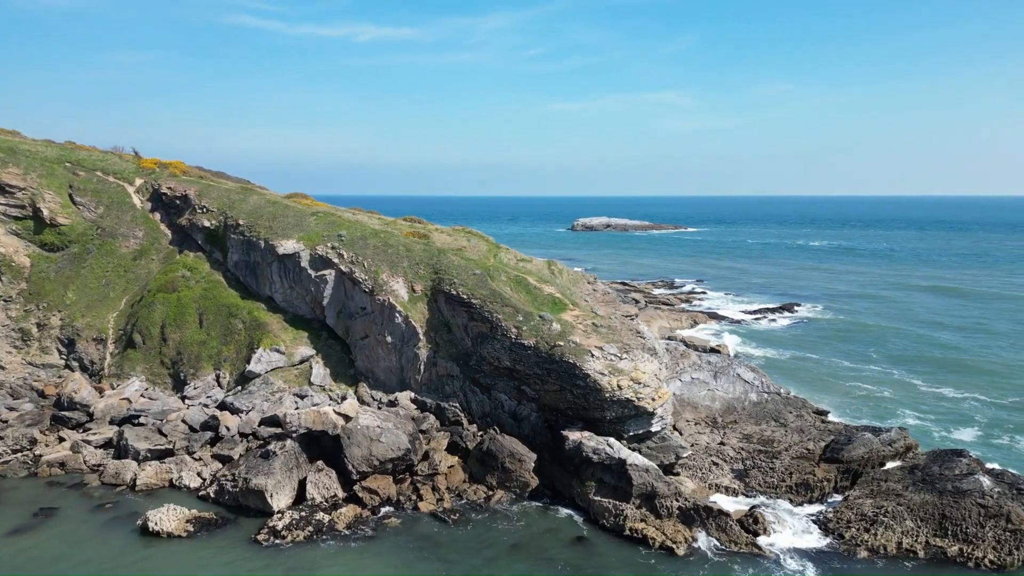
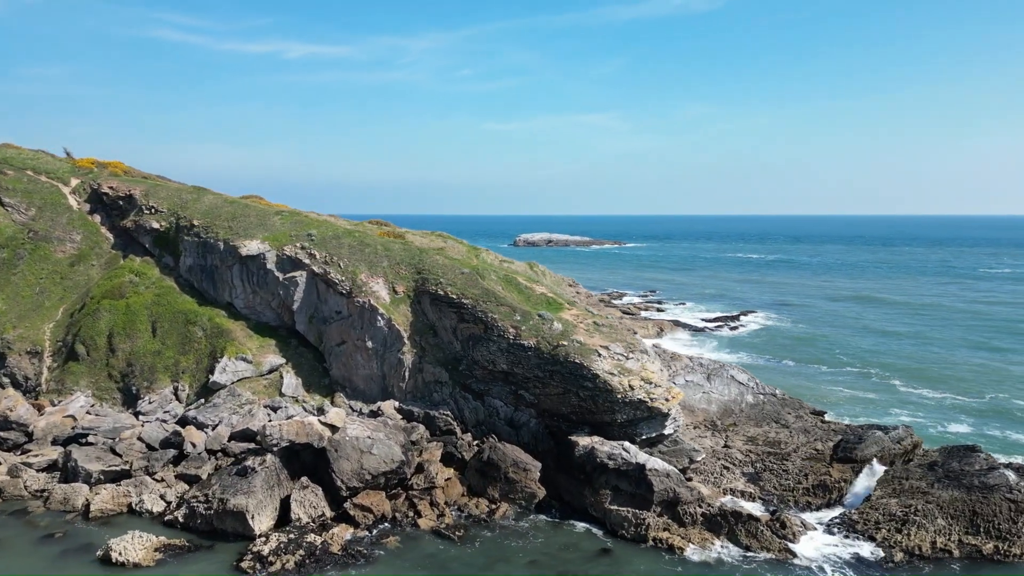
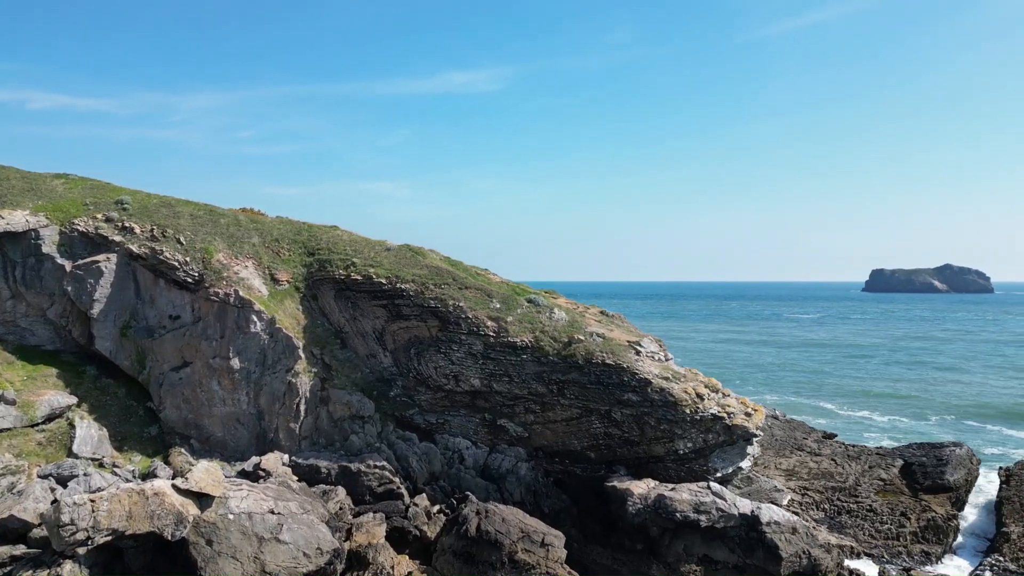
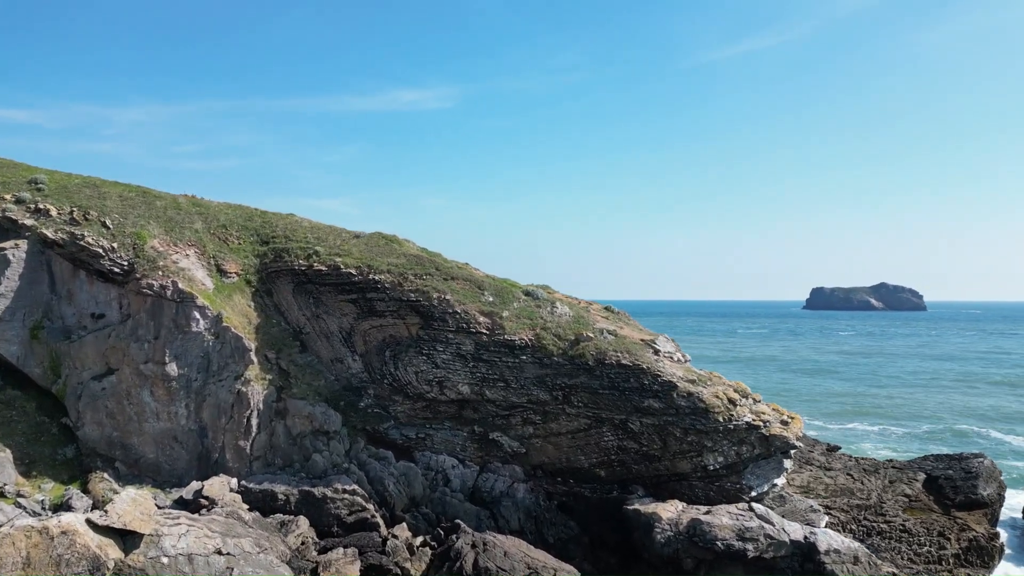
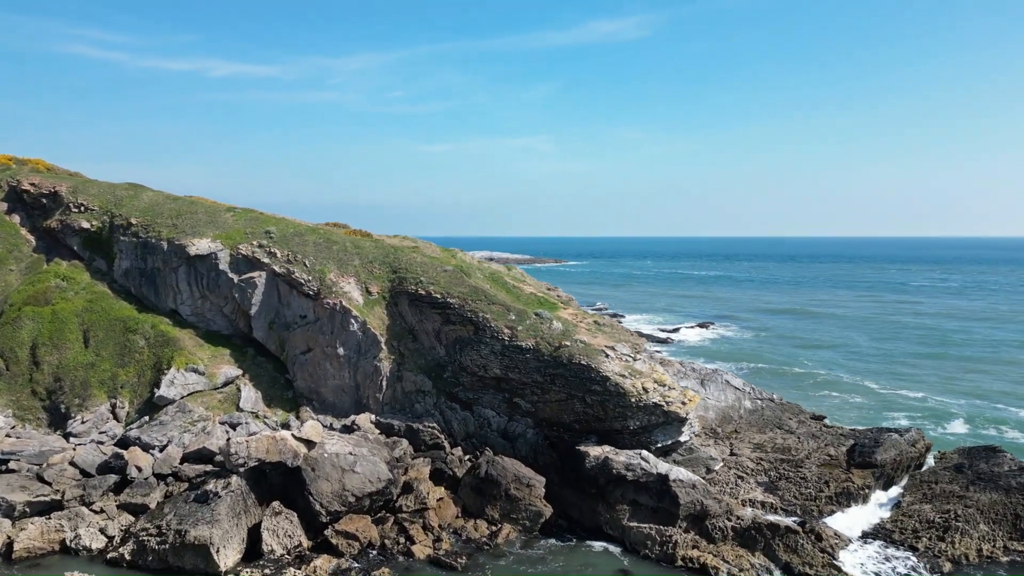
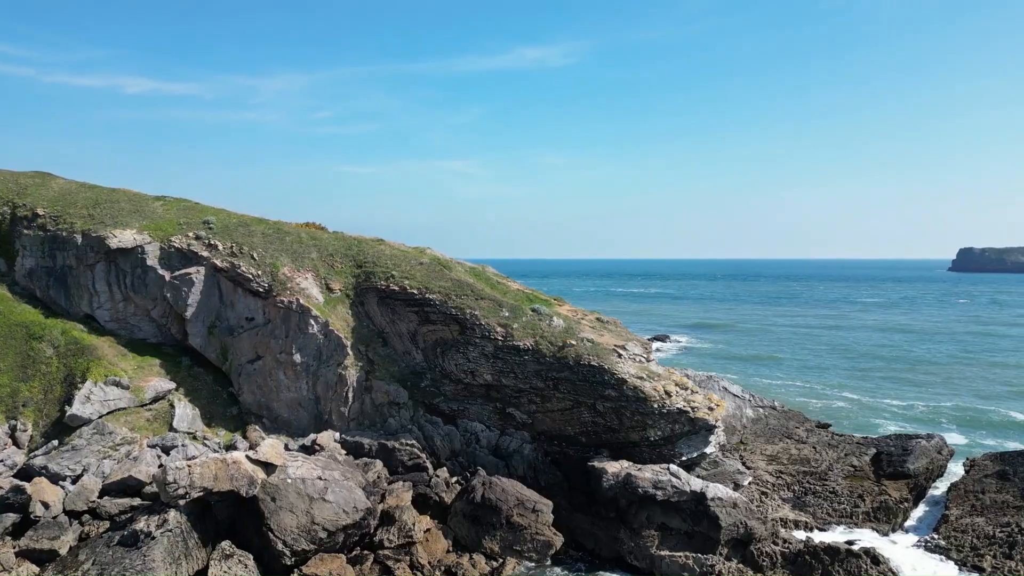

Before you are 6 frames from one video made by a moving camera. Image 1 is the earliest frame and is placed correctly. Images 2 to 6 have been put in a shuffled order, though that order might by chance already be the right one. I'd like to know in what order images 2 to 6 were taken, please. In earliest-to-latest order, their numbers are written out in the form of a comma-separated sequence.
2, 5, 6, 3, 4
